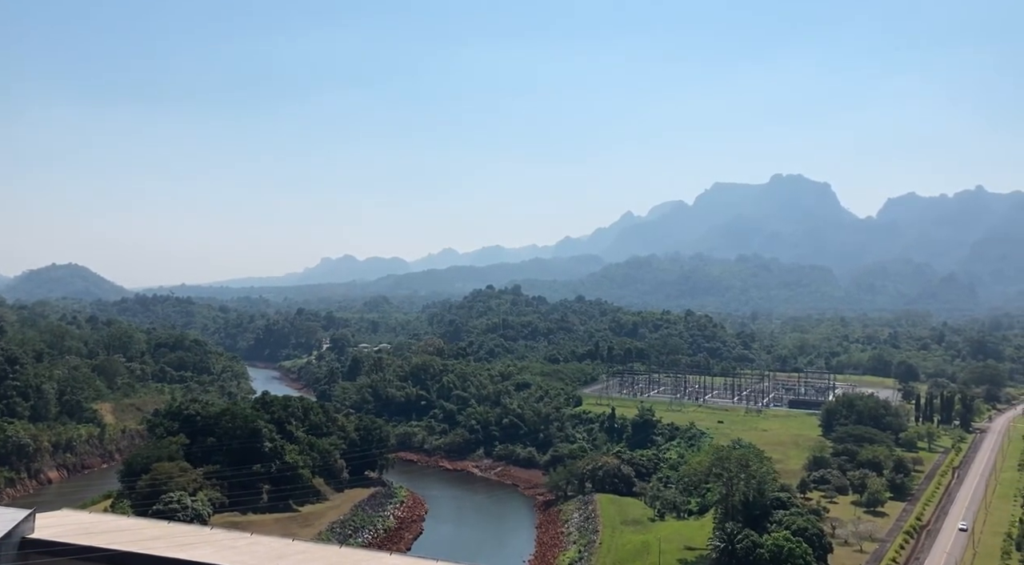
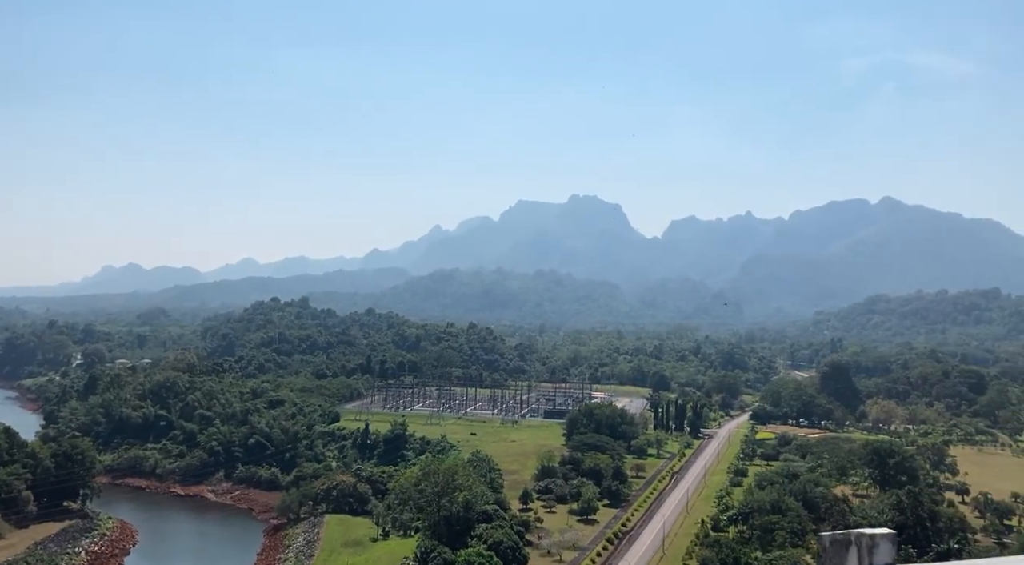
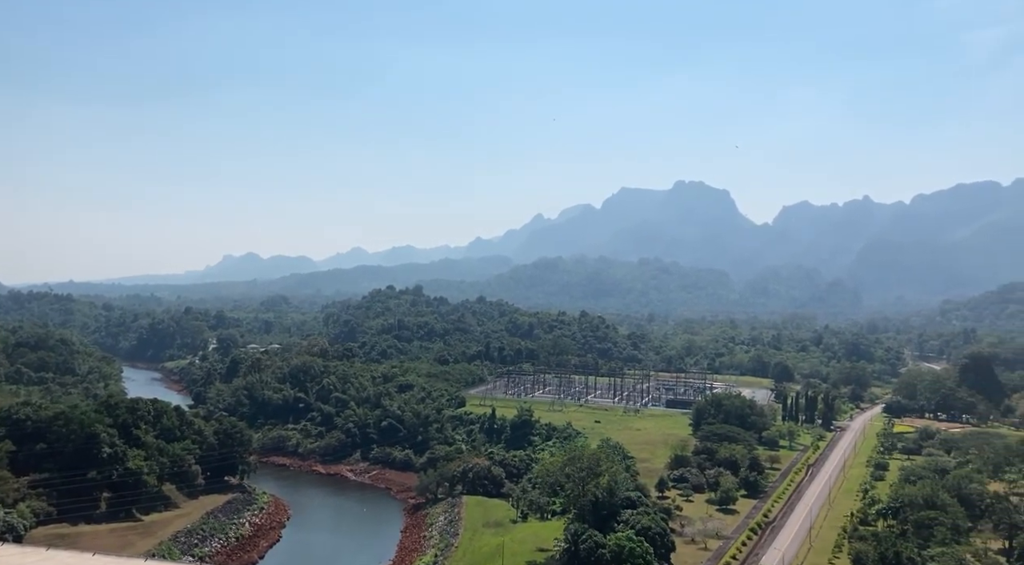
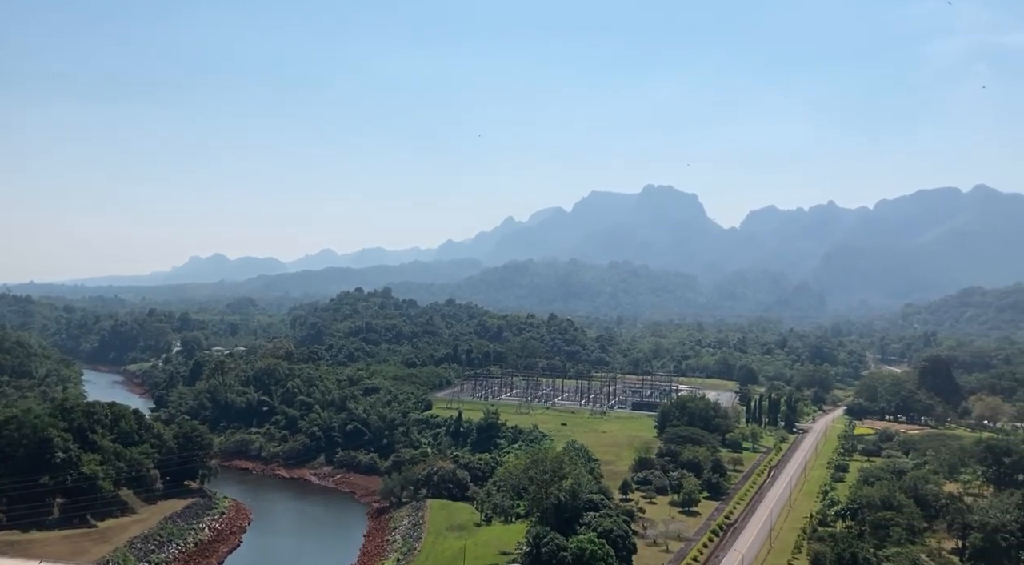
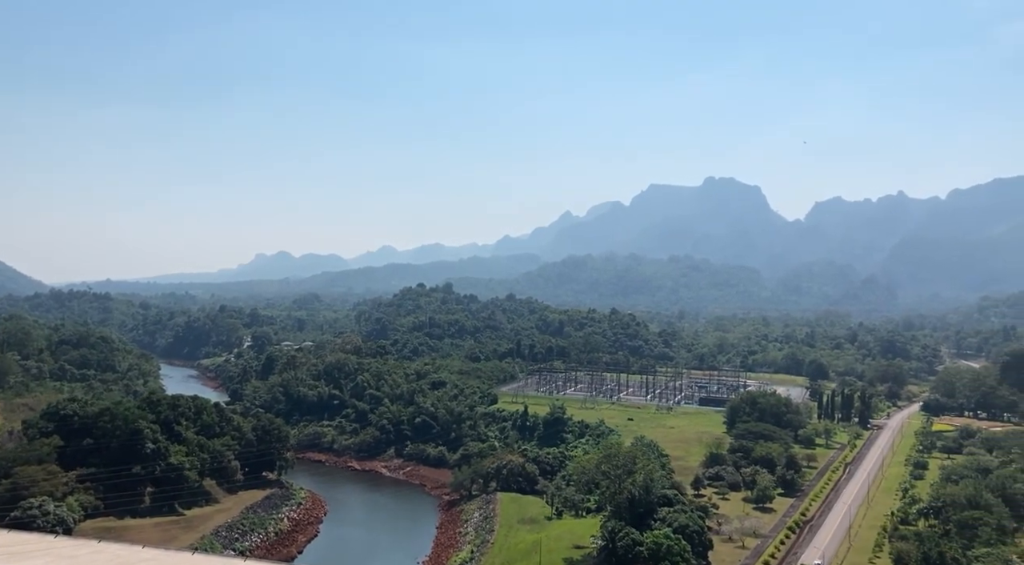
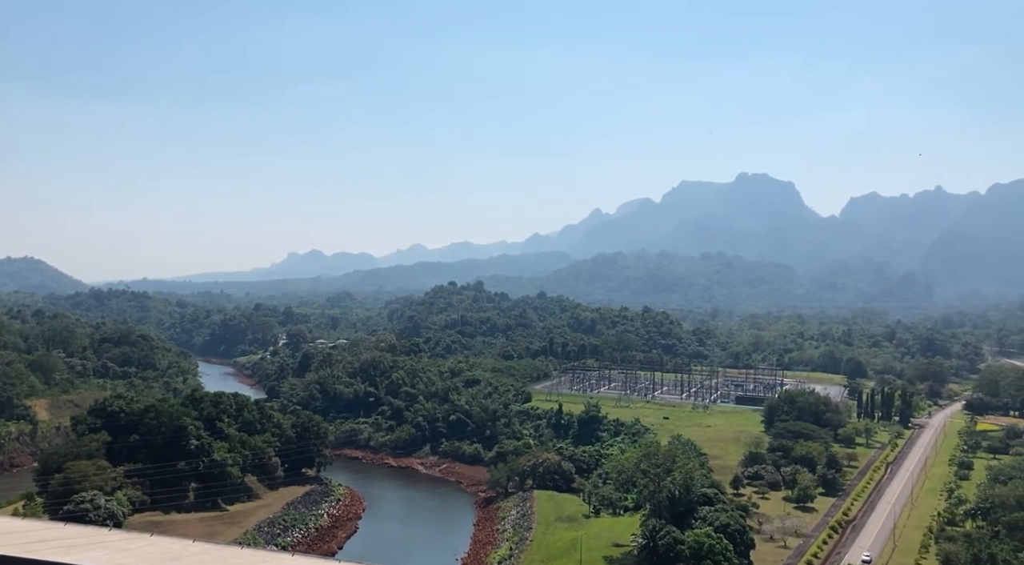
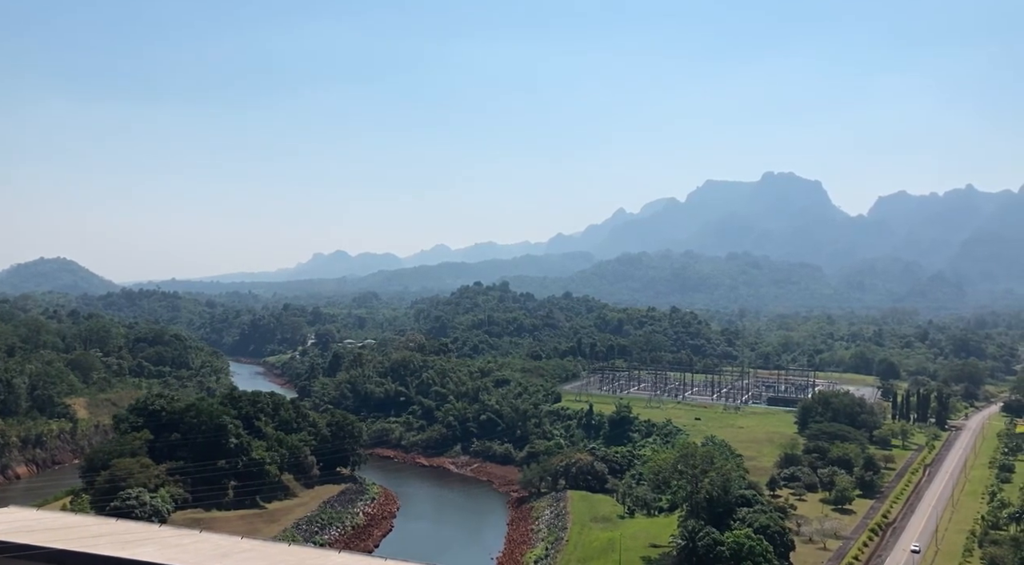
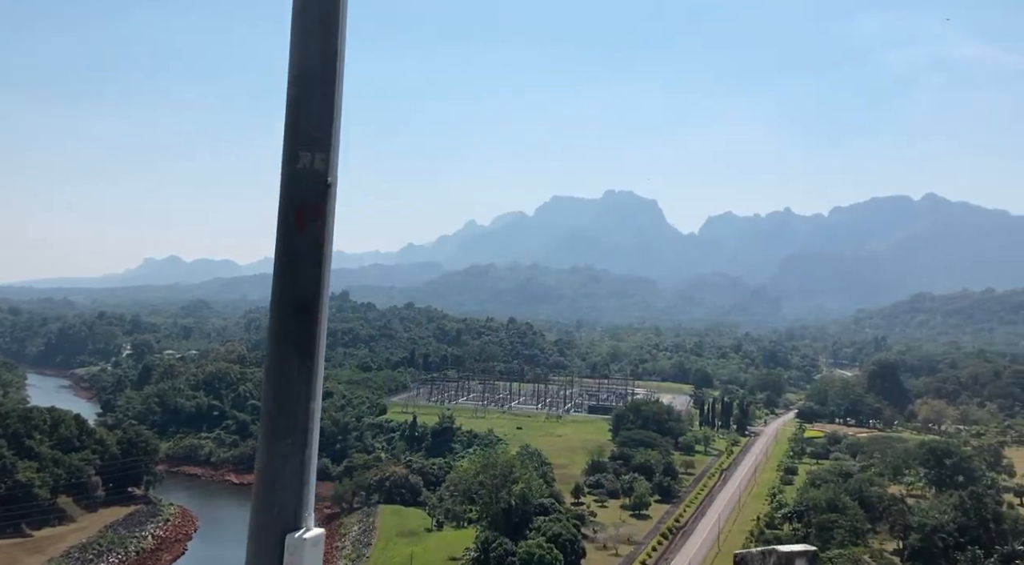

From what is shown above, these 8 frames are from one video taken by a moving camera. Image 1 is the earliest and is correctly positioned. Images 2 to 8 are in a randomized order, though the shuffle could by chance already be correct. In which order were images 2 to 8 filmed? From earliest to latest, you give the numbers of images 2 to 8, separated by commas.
7, 6, 5, 3, 4, 8, 2
